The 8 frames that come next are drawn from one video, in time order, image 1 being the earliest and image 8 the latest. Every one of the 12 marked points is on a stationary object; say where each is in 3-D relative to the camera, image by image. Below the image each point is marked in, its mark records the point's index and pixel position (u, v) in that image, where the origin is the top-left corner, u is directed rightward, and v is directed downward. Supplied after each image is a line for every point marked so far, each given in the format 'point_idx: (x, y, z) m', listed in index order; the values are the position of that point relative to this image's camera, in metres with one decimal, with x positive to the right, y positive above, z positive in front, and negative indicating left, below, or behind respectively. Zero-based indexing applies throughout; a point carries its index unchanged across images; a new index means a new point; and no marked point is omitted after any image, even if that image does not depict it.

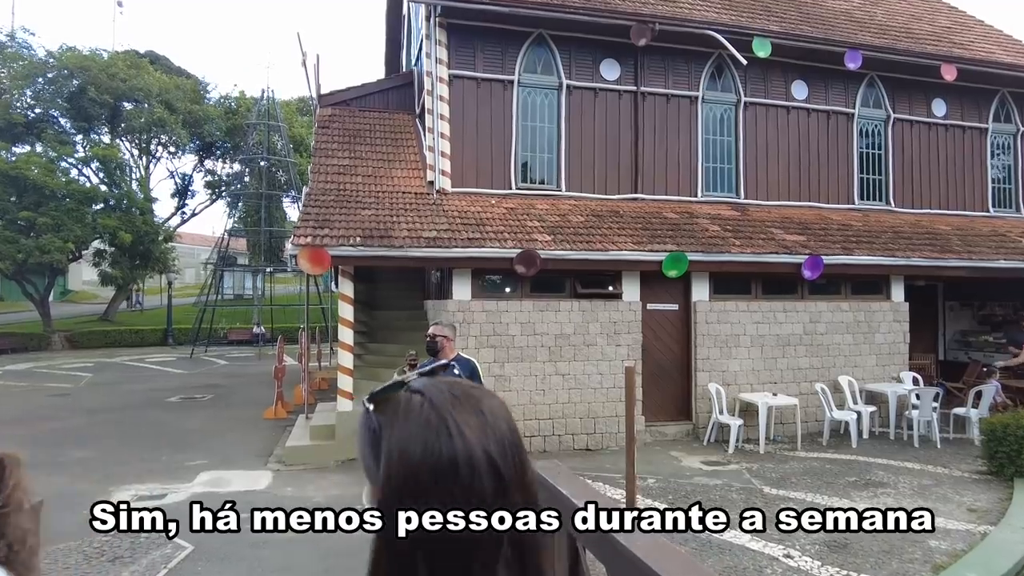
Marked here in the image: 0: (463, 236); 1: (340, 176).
0: (-0.7, +0.7, +8.9) m
1: (-2.8, +1.8, +11.0) m
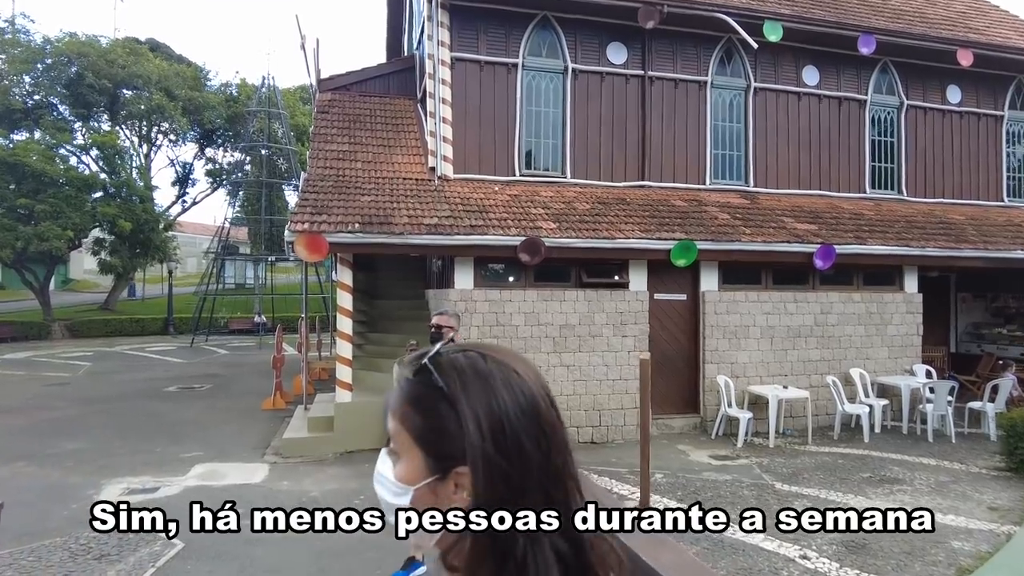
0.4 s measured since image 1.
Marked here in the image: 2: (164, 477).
0: (-0.6, +0.9, +8.7) m
1: (-2.8, +2.0, +10.7) m
2: (-3.9, -2.1, +7.5) m
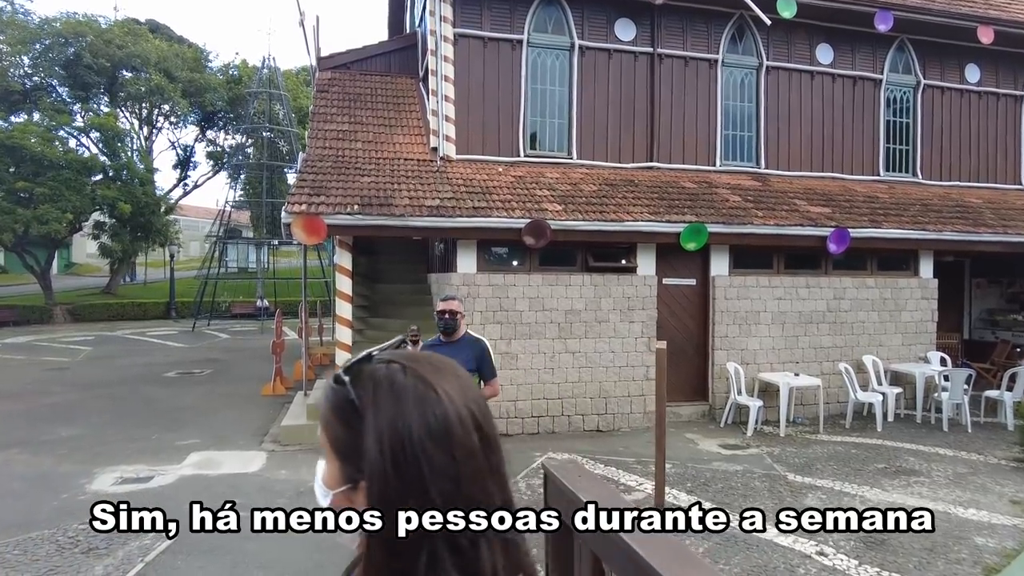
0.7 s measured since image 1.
0: (-0.6, +1.1, +8.4) m
1: (-2.7, +2.3, +10.4) m
2: (-3.9, -1.9, +7.3) m
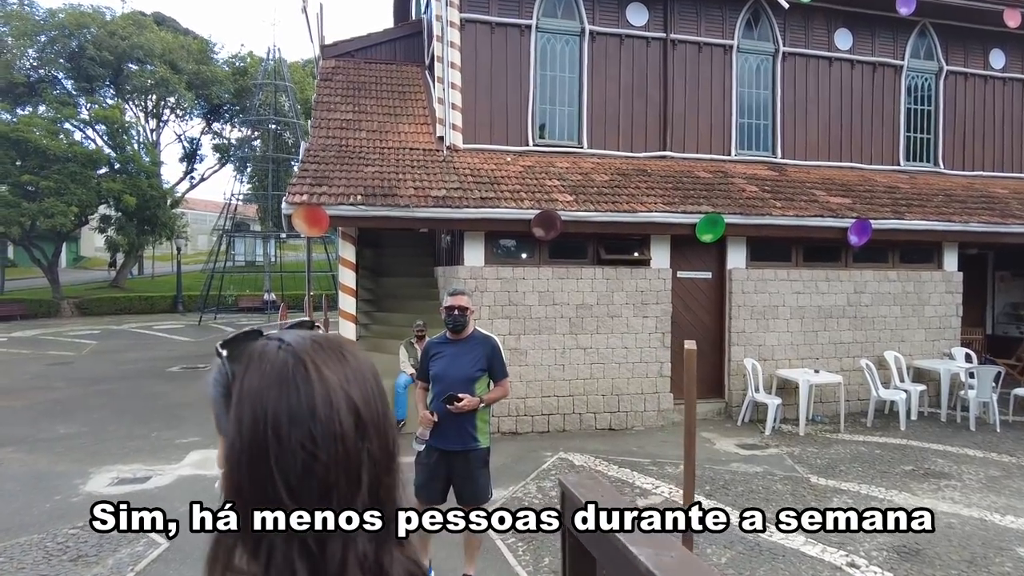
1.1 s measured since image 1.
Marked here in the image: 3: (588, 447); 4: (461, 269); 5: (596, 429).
0: (-0.5, +1.1, +8.1) m
1: (-2.6, +2.4, +10.1) m
2: (-3.8, -1.9, +7.1) m
3: (+0.9, -1.9, +7.9) m
4: (-0.6, +0.2, +8.0) m
5: (+1.1, -1.8, +8.4) m
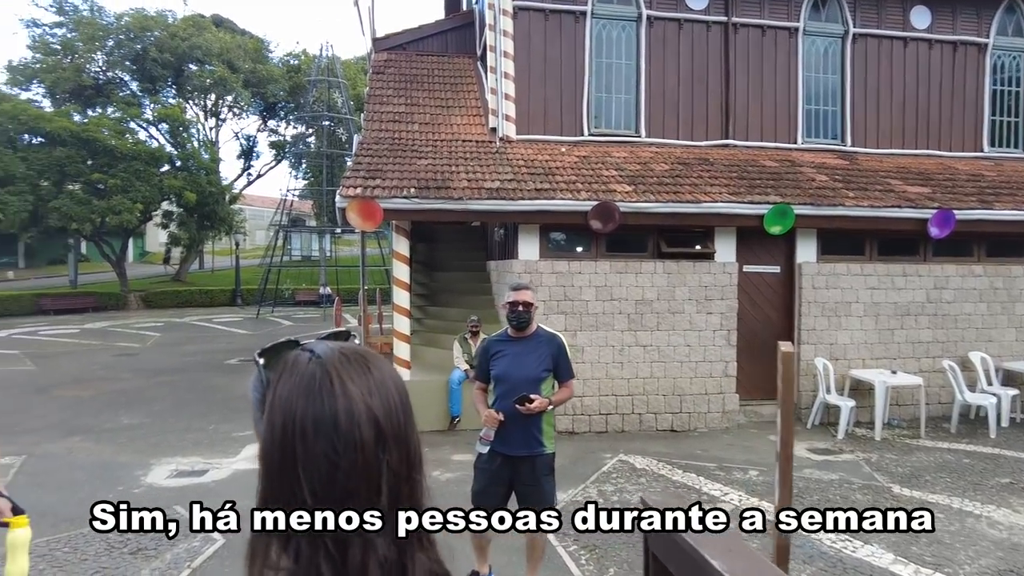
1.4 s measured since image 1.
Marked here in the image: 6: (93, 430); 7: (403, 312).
0: (+0.2, +1.2, +7.8) m
1: (-1.8, +2.5, +10.0) m
2: (-3.2, -1.8, +7.1) m
3: (+1.6, -1.8, +7.5) m
4: (0.0, +0.3, +7.8) m
5: (+1.8, -1.7, +8.1) m
6: (-5.1, -1.7, +8.1) m
7: (-1.3, -0.3, +8.0) m
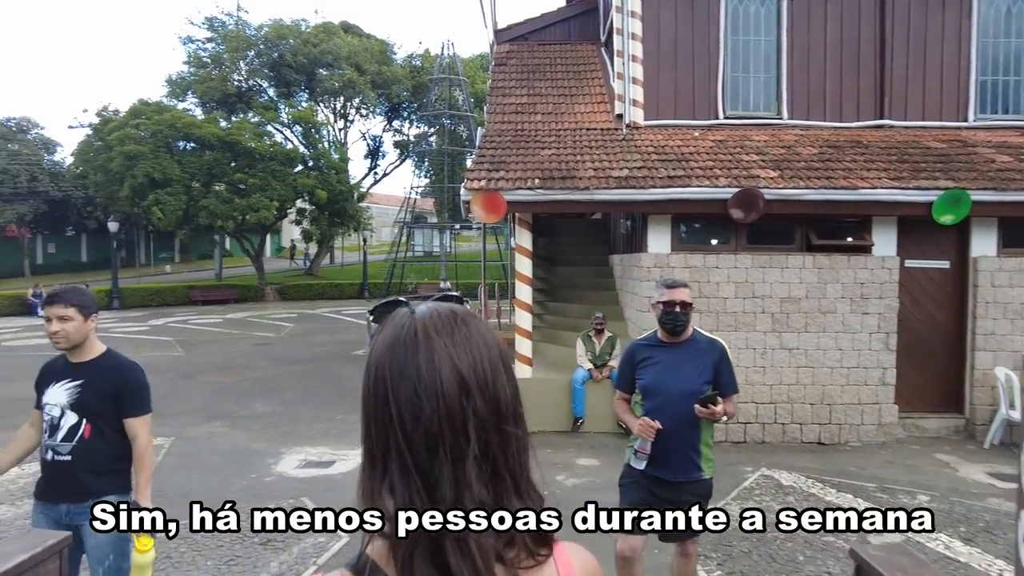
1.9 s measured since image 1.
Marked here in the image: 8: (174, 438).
0: (+1.6, +1.2, +7.3) m
1: (+0.1, +2.5, +9.7) m
2: (-1.8, -1.7, +7.2) m
3: (+2.9, -1.8, +6.8) m
4: (+1.5, +0.3, +7.3) m
5: (+3.2, -1.7, +7.3) m
6: (-3.6, -1.6, +8.5) m
7: (+0.1, -0.2, +7.8) m
8: (-3.8, -1.7, +7.5) m
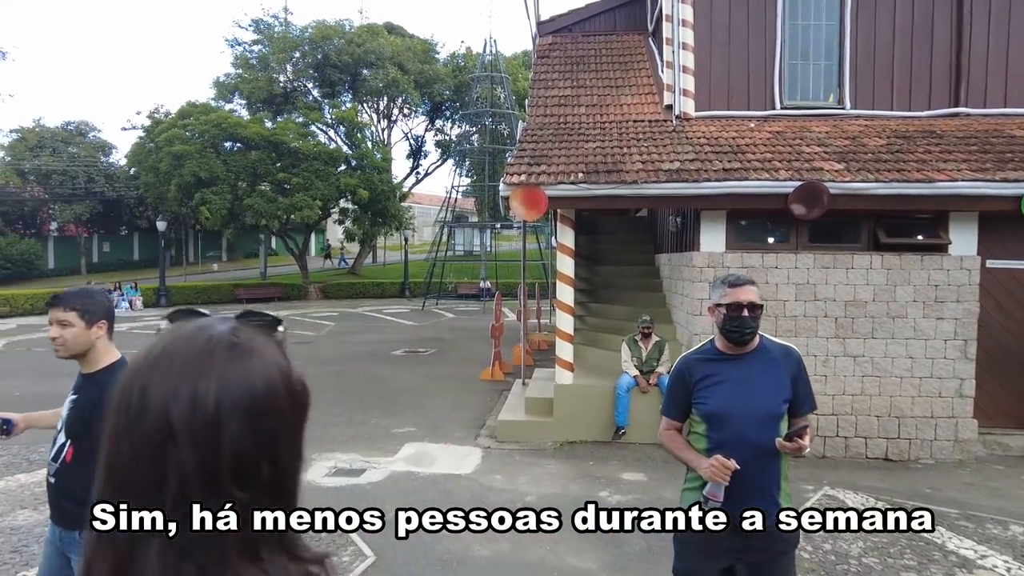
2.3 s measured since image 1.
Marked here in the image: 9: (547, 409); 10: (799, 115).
0: (+2.1, +1.2, +6.8) m
1: (+0.7, +2.5, +9.3) m
2: (-1.4, -1.7, +6.9) m
3: (+3.3, -1.8, +6.2) m
4: (+1.9, +0.3, +6.8) m
5: (+3.6, -1.7, +6.7) m
6: (-3.1, -1.6, +8.3) m
7: (+0.6, -0.2, +7.3) m
8: (-3.4, -1.7, +7.3) m
9: (+0.4, -1.4, +7.4) m
10: (+3.8, +2.3, +8.8) m
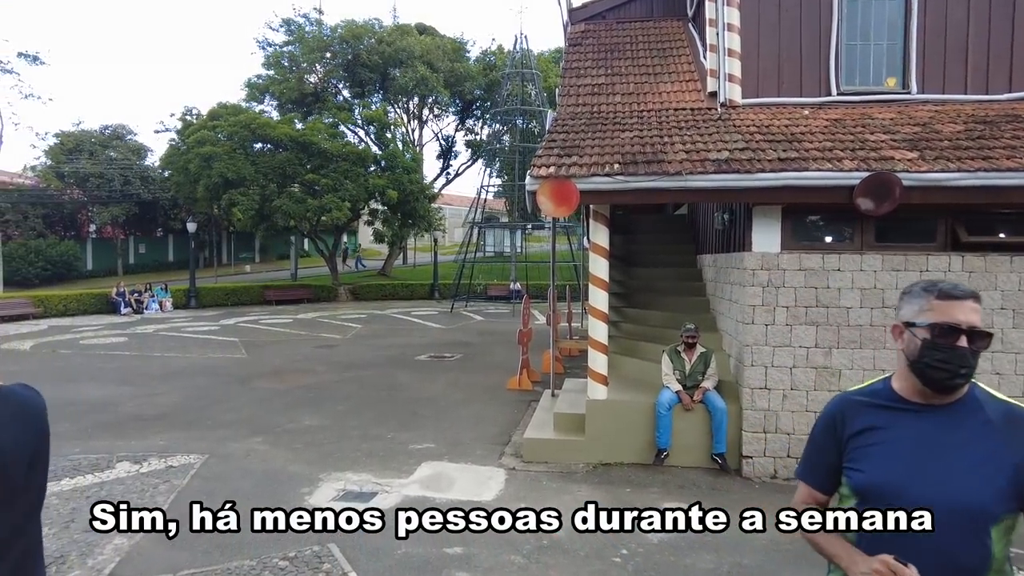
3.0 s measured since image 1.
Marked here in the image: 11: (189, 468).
0: (+2.3, +1.2, +6.0) m
1: (+1.0, +2.5, +8.6) m
2: (-1.2, -1.8, +6.3) m
3: (+3.5, -1.9, +5.4) m
4: (+2.1, +0.3, +6.0) m
5: (+3.8, -1.8, +5.9) m
6: (-2.8, -1.7, +7.8) m
7: (+0.9, -0.3, +6.6) m
8: (-3.1, -1.7, +6.8) m
9: (+0.7, -1.4, +6.7) m
10: (+4.2, +2.2, +8.0) m
11: (-3.1, -1.7, +6.4) m
